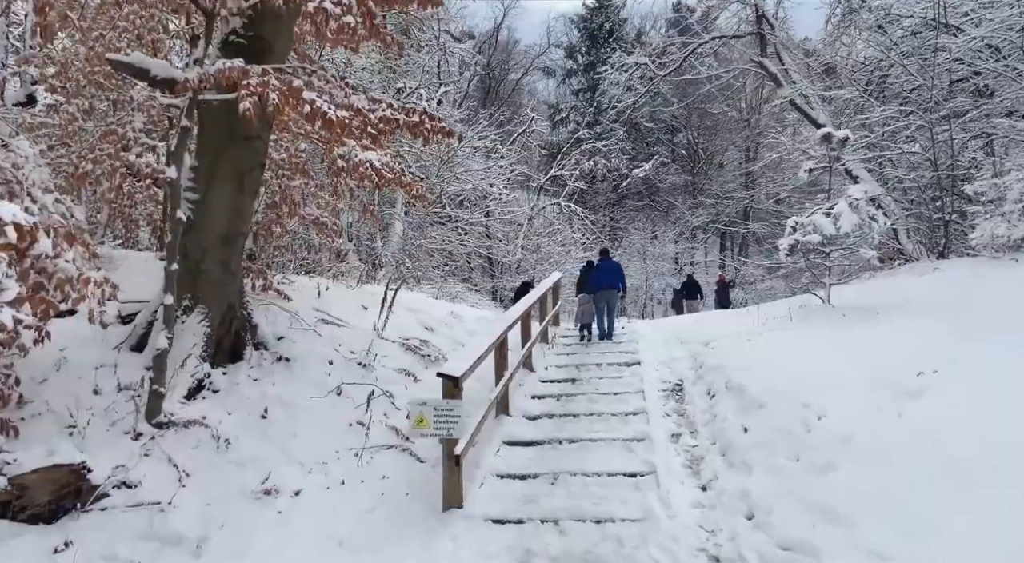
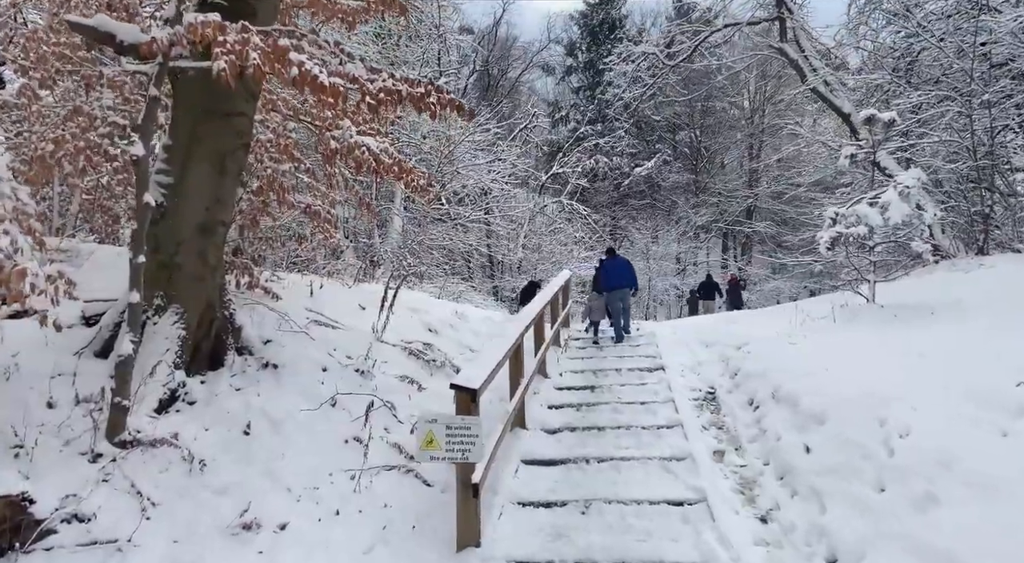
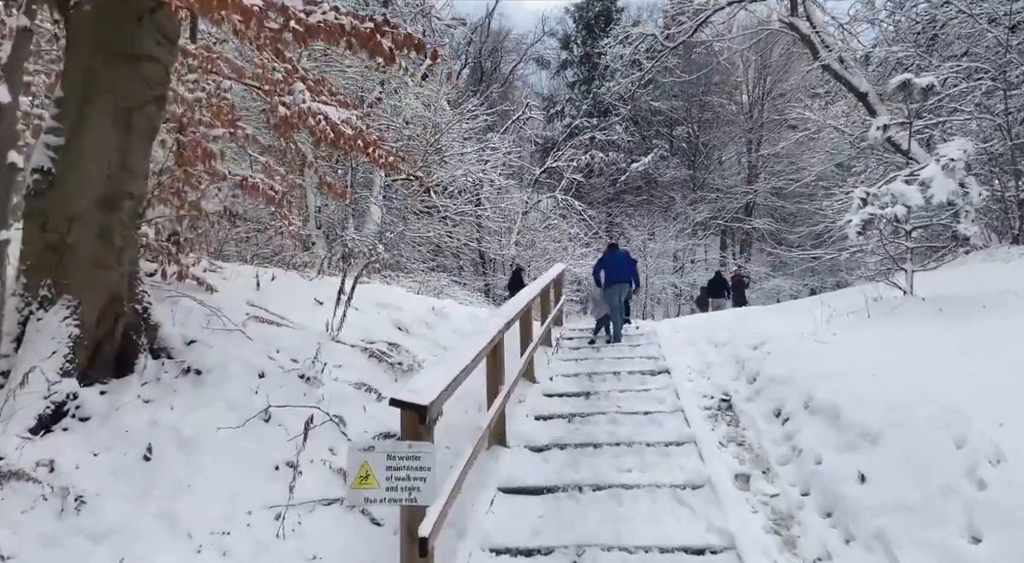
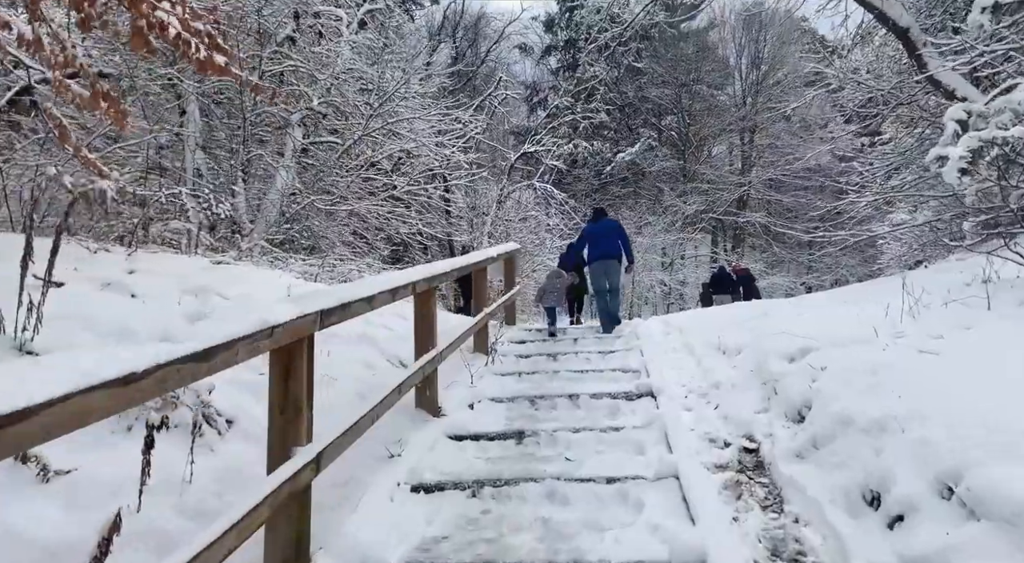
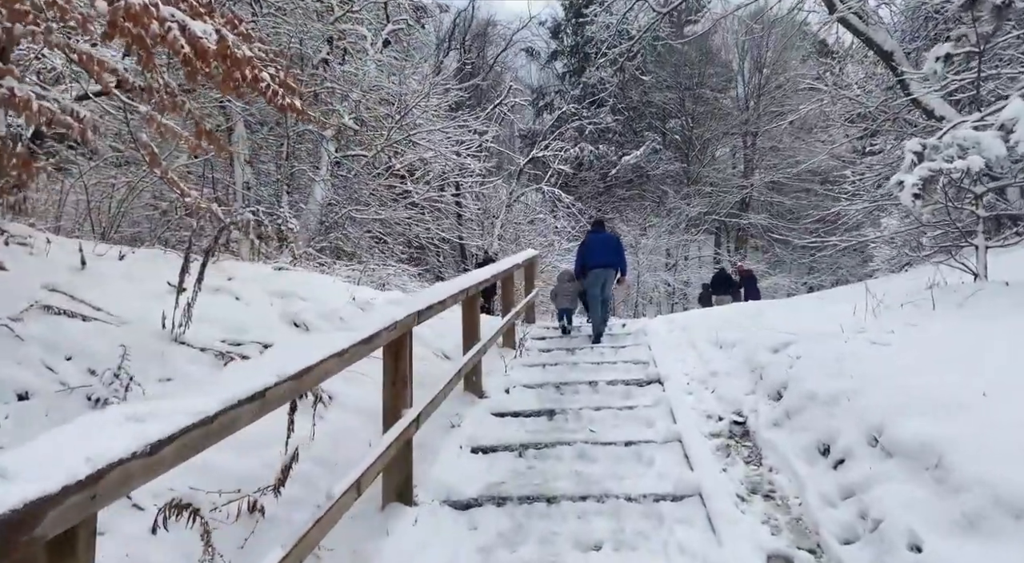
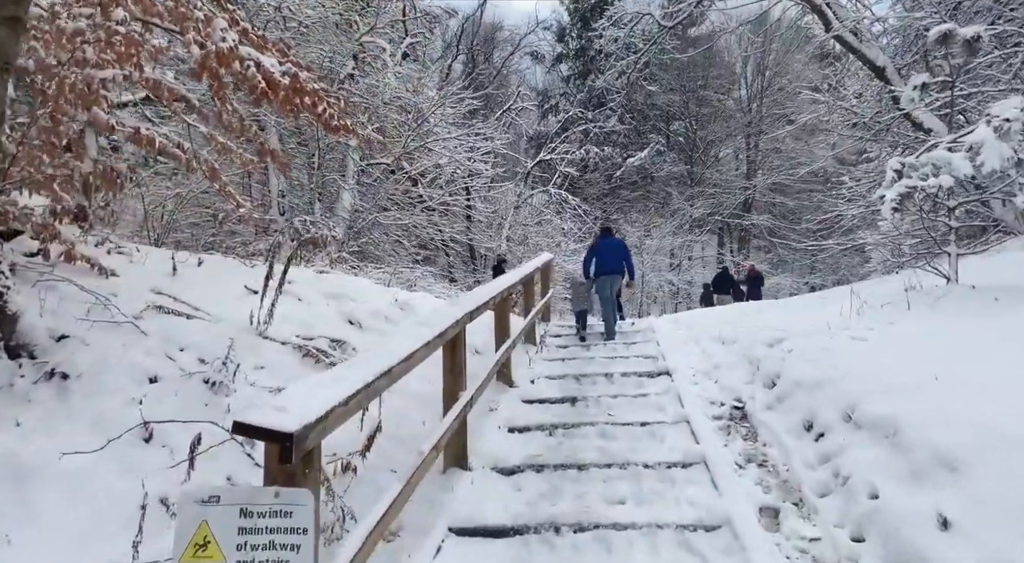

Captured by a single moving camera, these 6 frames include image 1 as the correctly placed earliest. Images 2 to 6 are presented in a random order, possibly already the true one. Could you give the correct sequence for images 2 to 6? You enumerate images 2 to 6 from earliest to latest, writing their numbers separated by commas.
2, 3, 6, 5, 4
